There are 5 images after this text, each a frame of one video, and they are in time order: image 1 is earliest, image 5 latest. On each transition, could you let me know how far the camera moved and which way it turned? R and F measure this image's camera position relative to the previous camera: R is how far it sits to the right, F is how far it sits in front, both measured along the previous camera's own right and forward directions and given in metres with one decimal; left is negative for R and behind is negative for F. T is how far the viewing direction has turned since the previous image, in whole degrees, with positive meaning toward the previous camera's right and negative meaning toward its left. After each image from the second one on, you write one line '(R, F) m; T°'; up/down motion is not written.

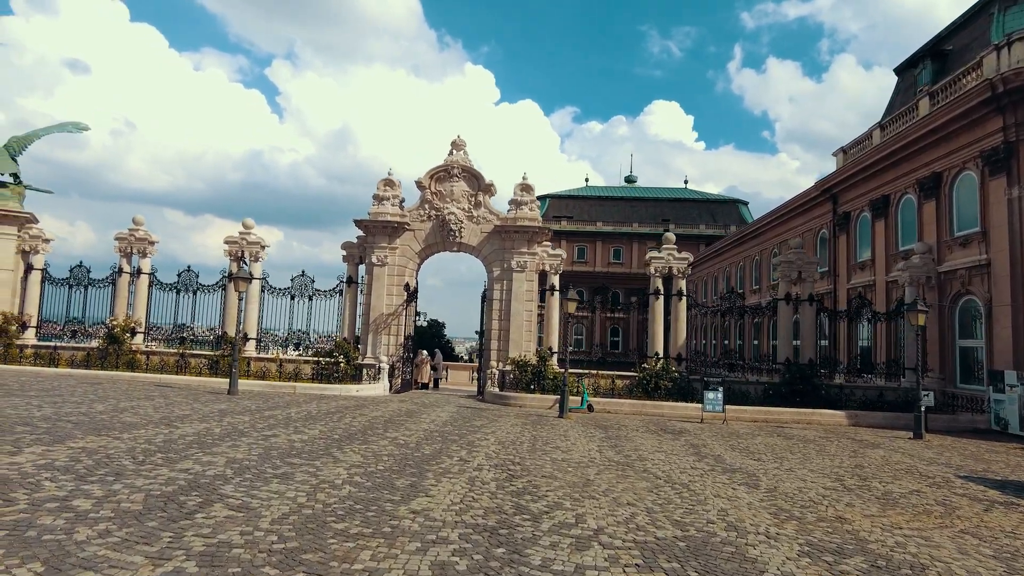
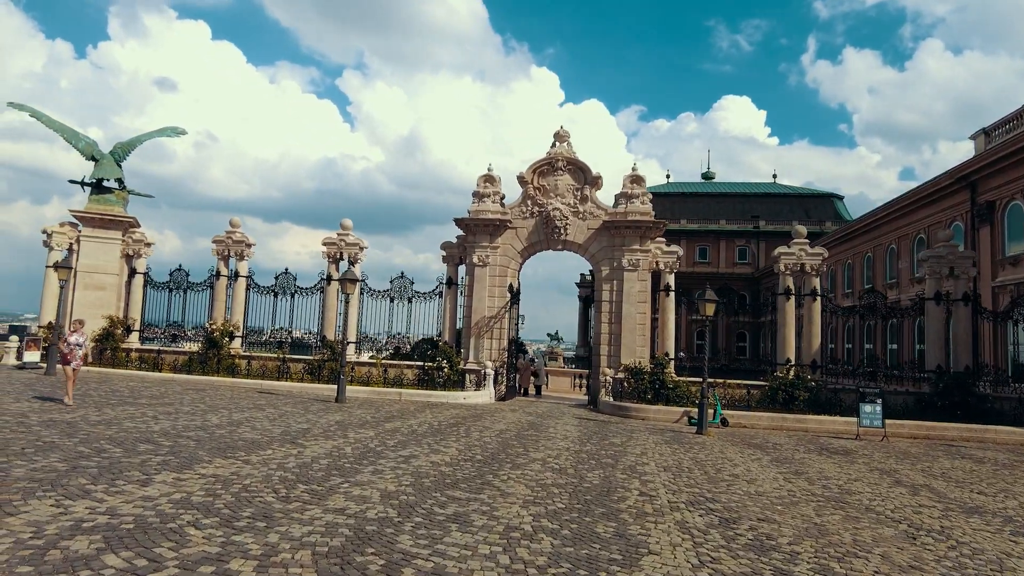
(-1.5, +1.5) m; -6°
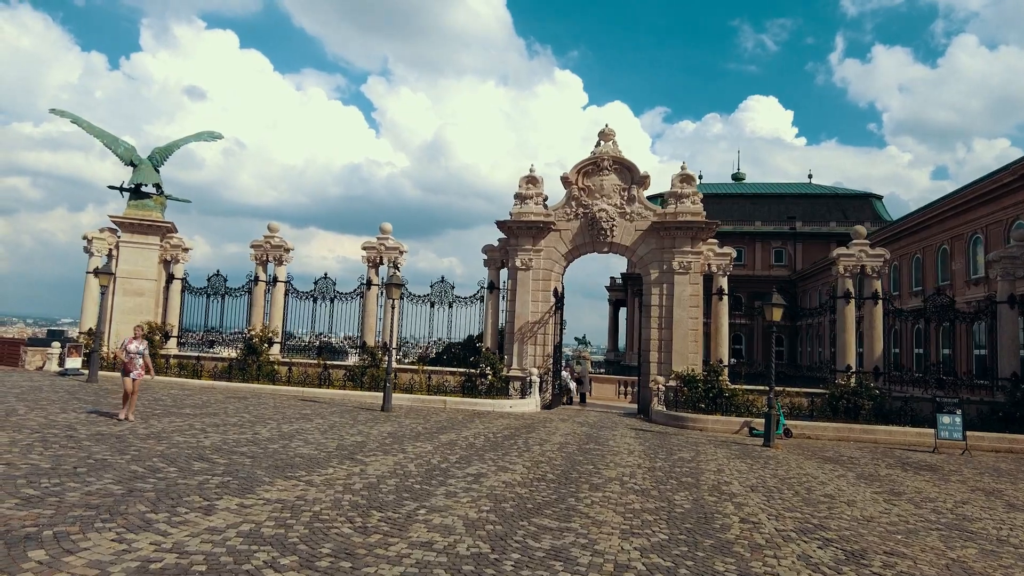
(-0.7, +0.7) m; -2°
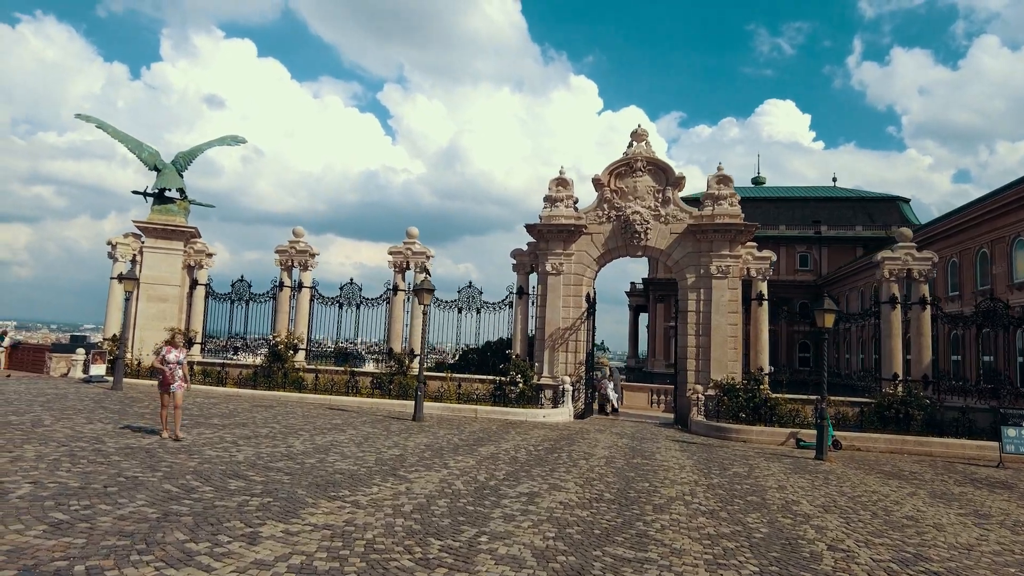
(-0.5, +0.6) m; -1°
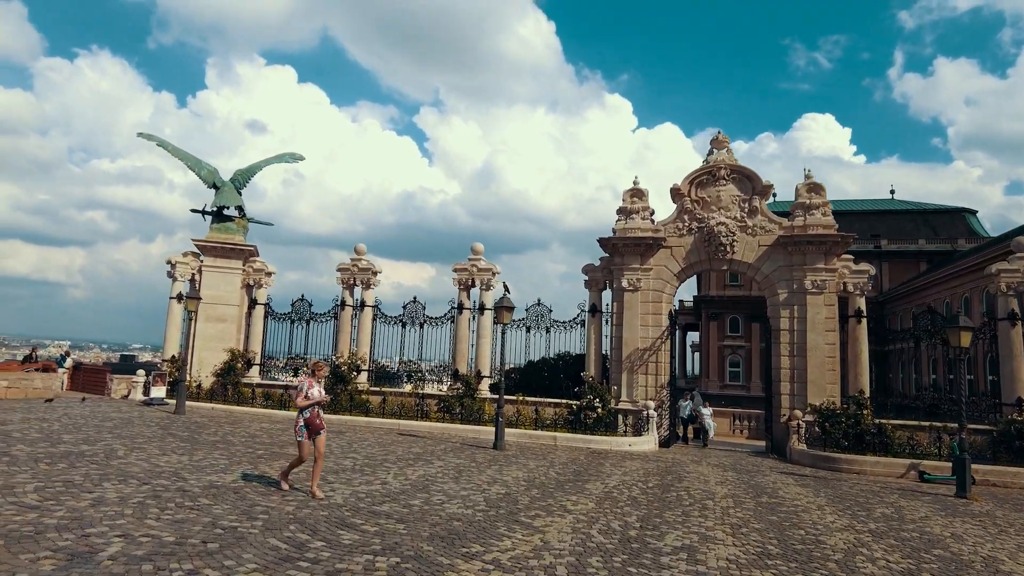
(-1.2, +1.1) m; -3°
